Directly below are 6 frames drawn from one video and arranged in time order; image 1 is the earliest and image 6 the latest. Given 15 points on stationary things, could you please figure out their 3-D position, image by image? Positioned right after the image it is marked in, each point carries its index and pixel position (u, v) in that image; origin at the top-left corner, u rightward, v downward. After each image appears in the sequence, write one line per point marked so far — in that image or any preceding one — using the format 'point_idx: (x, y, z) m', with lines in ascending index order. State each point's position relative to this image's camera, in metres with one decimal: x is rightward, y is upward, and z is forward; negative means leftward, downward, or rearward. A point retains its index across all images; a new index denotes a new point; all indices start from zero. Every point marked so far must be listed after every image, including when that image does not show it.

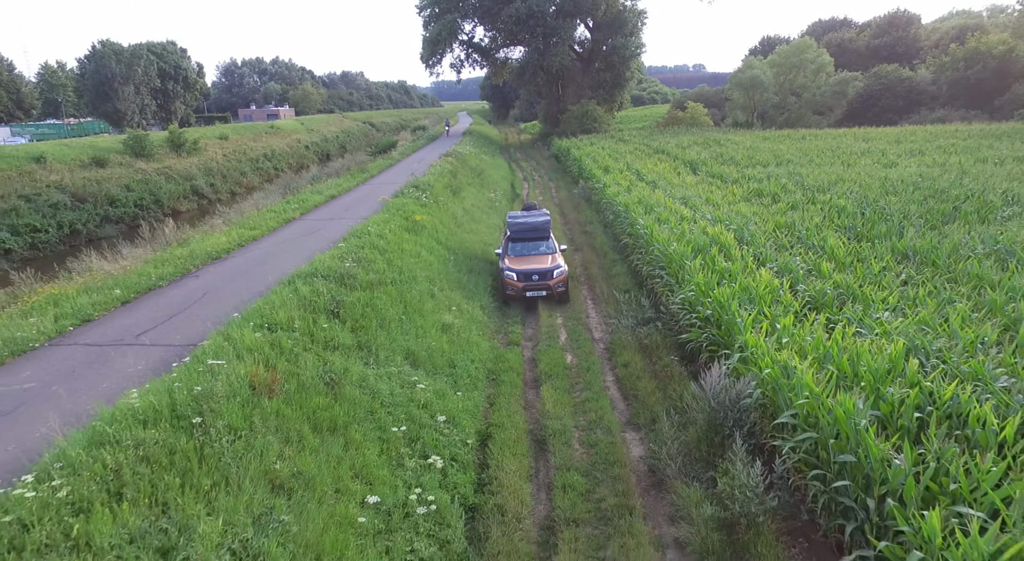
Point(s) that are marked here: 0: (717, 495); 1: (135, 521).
0: (+2.1, -2.2, +6.3) m
1: (-2.6, -1.6, +4.2) m
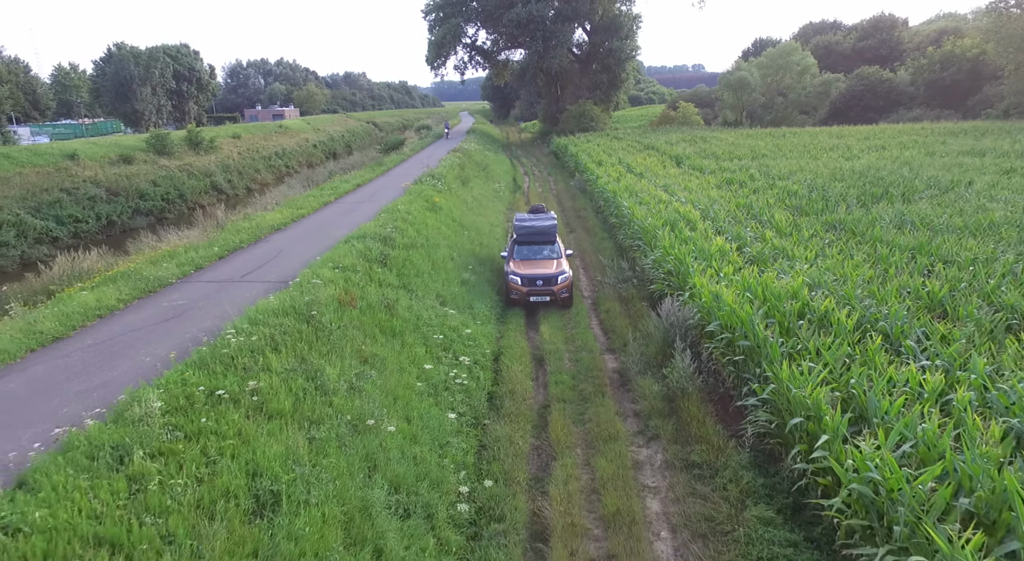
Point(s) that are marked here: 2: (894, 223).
0: (+2.2, -1.5, +8.9) m
1: (-2.5, -0.9, +6.9) m
2: (+7.9, +1.2, +12.7) m
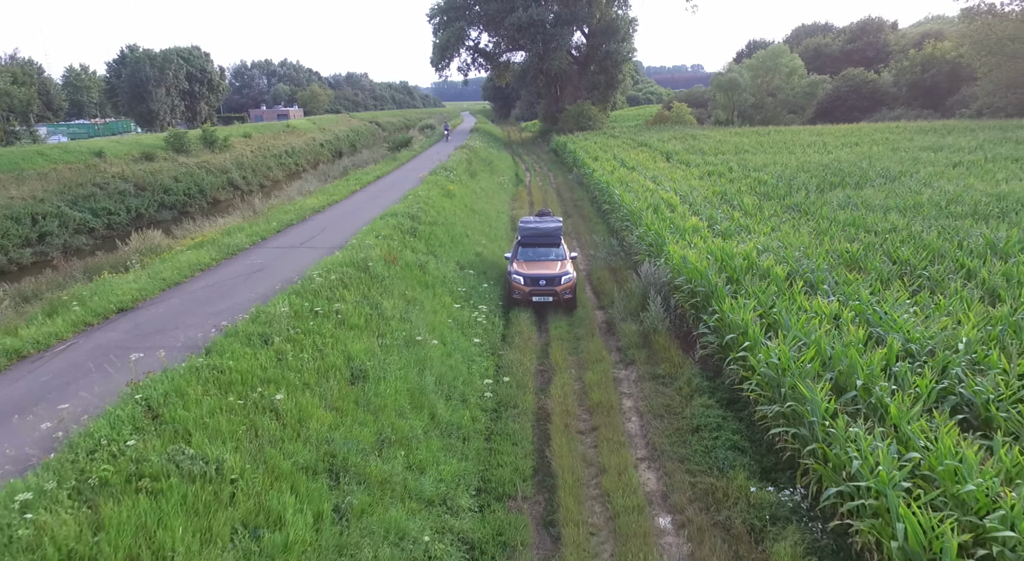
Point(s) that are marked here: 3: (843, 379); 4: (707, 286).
0: (+2.4, -0.8, +11.3) m
1: (-2.3, -0.2, +9.2) m
2: (+8.1, +1.9, +15.0) m
3: (+3.8, -1.1, +7.0) m
4: (+3.2, -0.1, +10.2) m
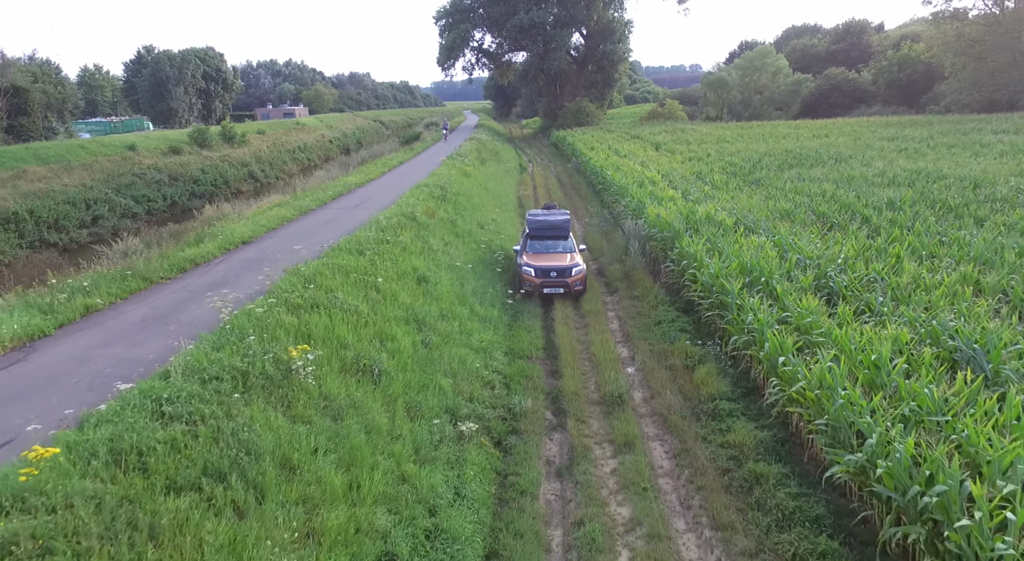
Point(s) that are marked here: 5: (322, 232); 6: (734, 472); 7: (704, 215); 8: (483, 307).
0: (+2.6, +0.3, +14.6) m
1: (-2.0, +0.9, +12.5) m
2: (+8.3, +3.0, +18.3) m
3: (+4.1, +0.1, +10.3) m
4: (+3.5, +1.1, +13.5) m
5: (-3.8, +0.9, +12.3) m
6: (+2.4, -2.1, +6.7) m
7: (+4.5, +1.5, +14.4) m
8: (-0.5, -0.5, +11.2) m
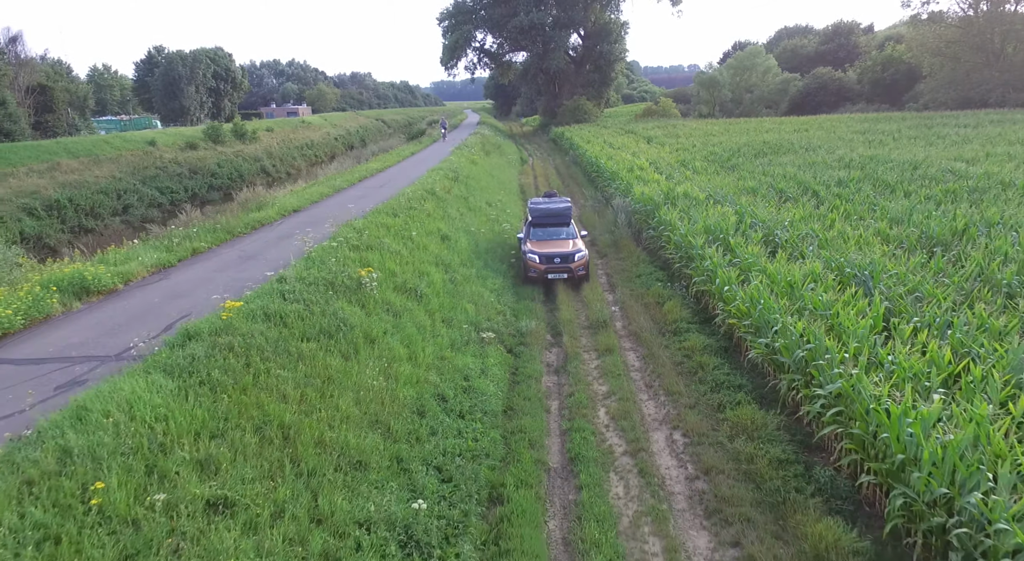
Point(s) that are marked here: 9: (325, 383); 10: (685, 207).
0: (+2.8, +1.2, +17.0) m
1: (-1.9, +1.8, +14.9) m
2: (+8.5, +3.9, +20.7) m
3: (+4.2, +0.9, +12.7) m
4: (+3.6, +1.9, +15.9) m
5: (-3.7, +1.8, +14.7) m
6: (+2.6, -1.2, +9.2) m
7: (+4.6, +2.4, +16.8) m
8: (-0.4, +0.4, +13.6) m
9: (-2.0, -1.0, +6.4) m
10: (+4.3, +1.8, +15.2) m
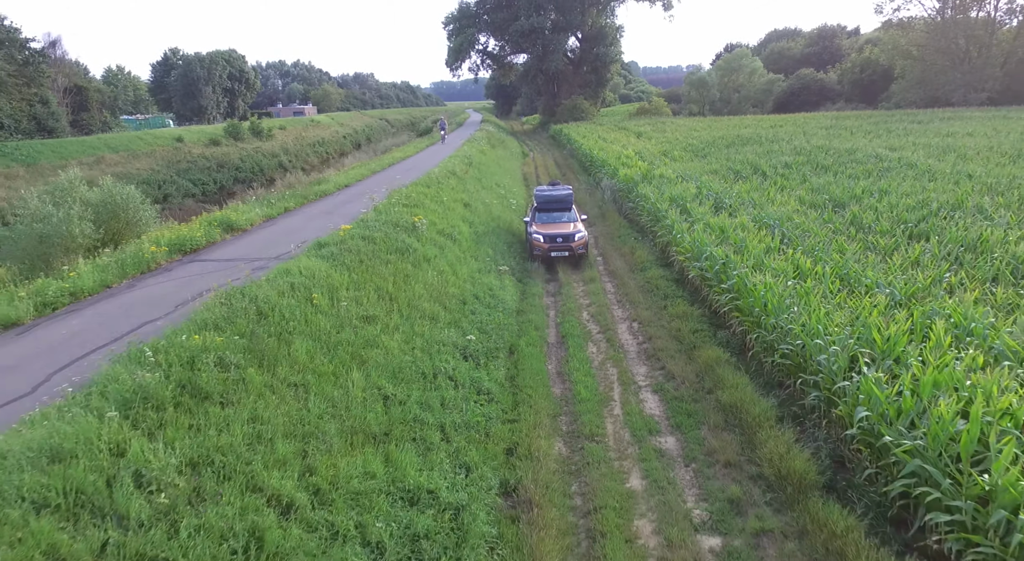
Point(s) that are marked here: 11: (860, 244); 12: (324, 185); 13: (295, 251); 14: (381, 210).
0: (+3.0, +2.3, +20.6) m
1: (-1.7, +2.9, +18.5) m
2: (+8.7, +5.0, +24.4) m
3: (+4.4, +2.0, +16.3) m
4: (+3.8, +3.0, +19.6) m
5: (-3.5, +2.9, +18.3) m
6: (+2.8, -0.1, +12.8) m
7: (+4.8, +3.5, +20.4) m
8: (-0.2, +1.5, +17.2) m
9: (-1.8, +0.1, +10.1) m
10: (+4.5, +2.9, +18.8) m
11: (+6.3, +0.7, +11.0) m
12: (-5.3, +2.7, +17.3) m
13: (-3.5, +0.5, +9.9) m
14: (-2.8, +1.5, +12.9) m
